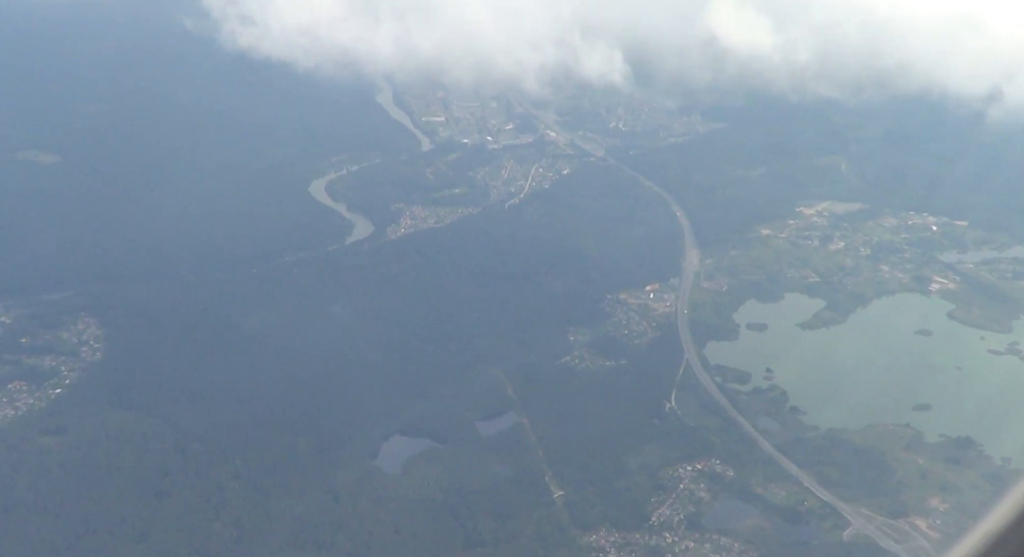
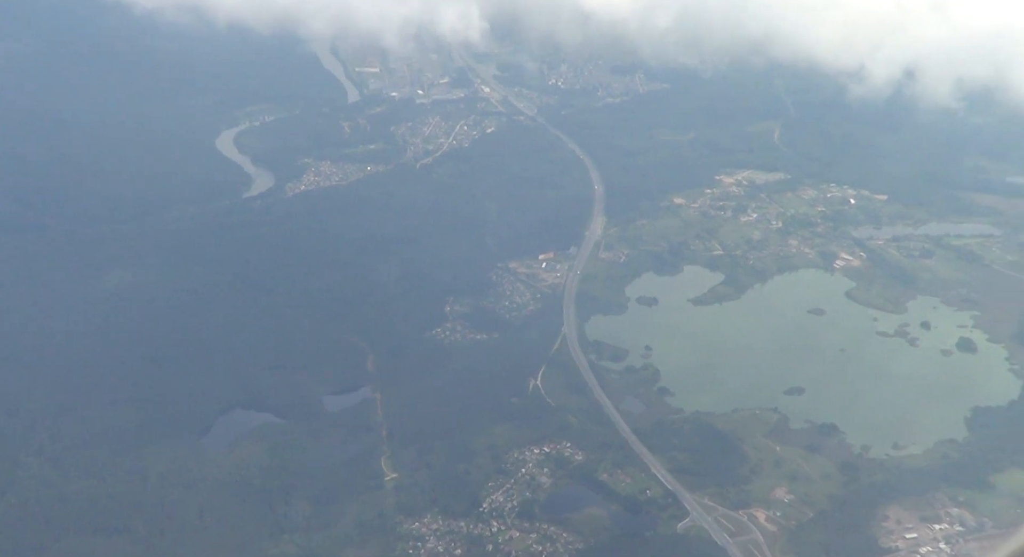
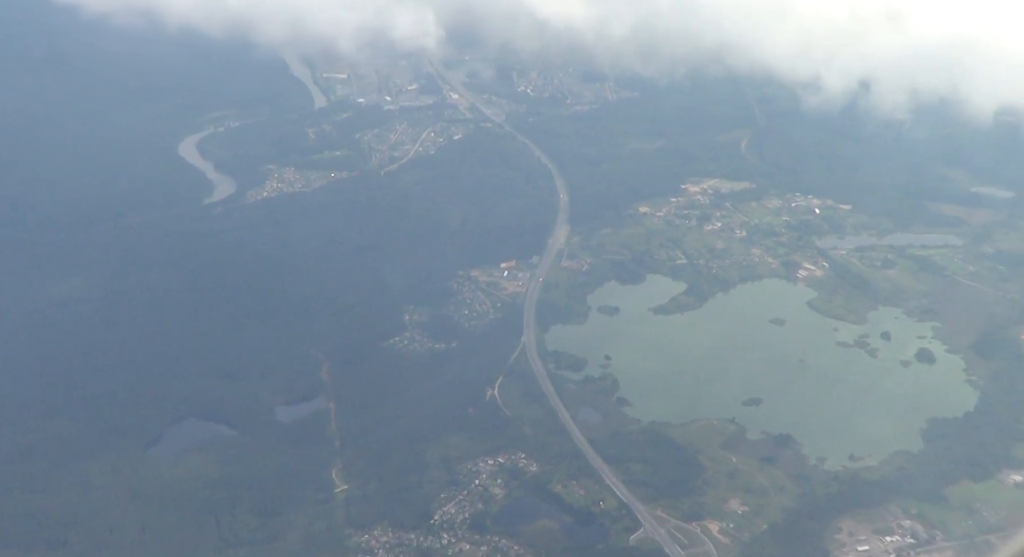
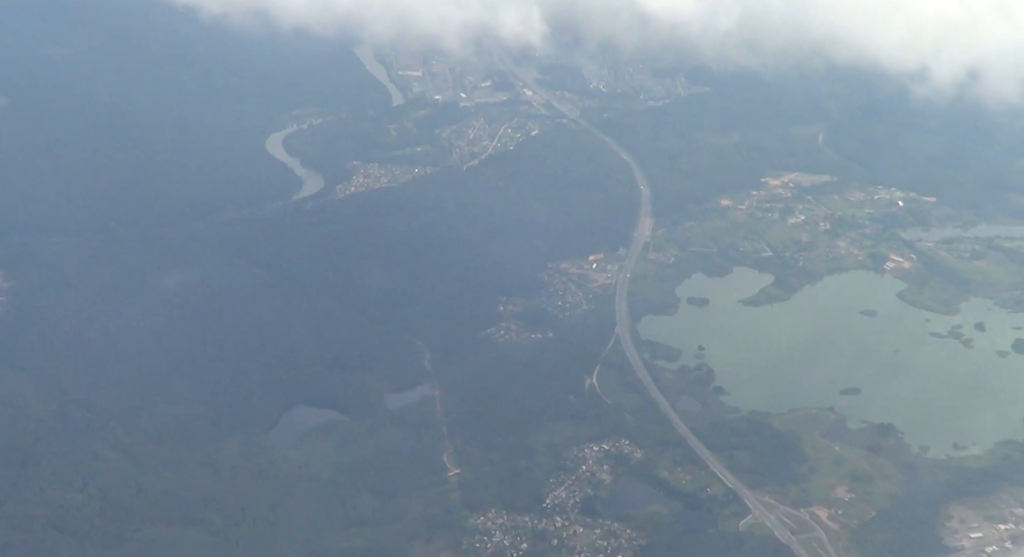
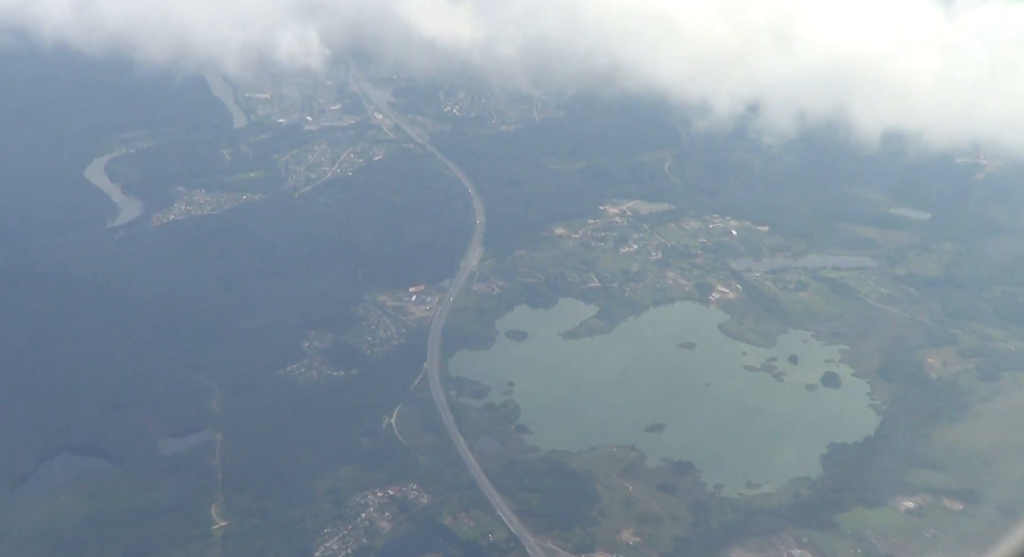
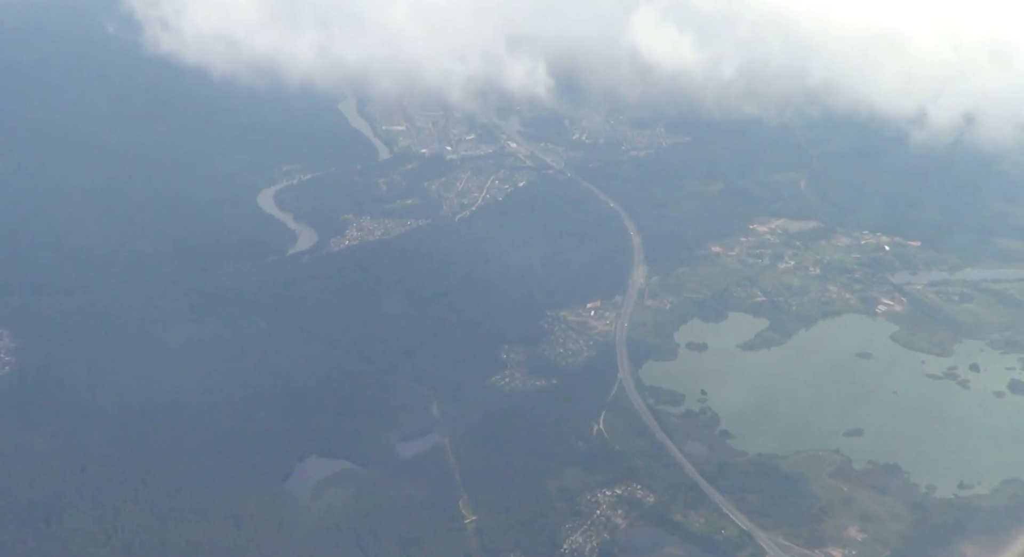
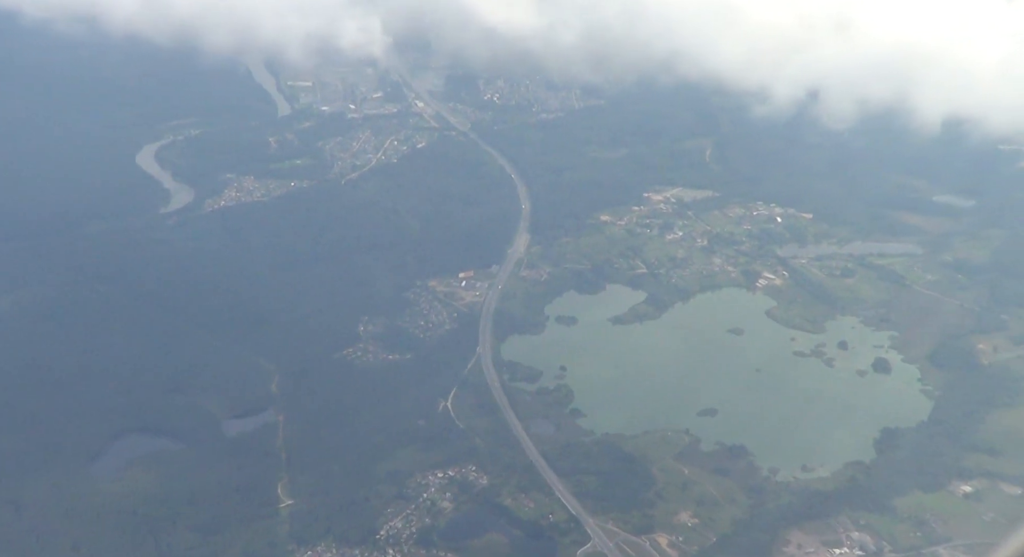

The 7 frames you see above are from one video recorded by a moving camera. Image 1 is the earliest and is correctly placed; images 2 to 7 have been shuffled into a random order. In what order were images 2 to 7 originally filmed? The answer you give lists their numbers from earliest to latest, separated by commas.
6, 4, 2, 3, 7, 5
